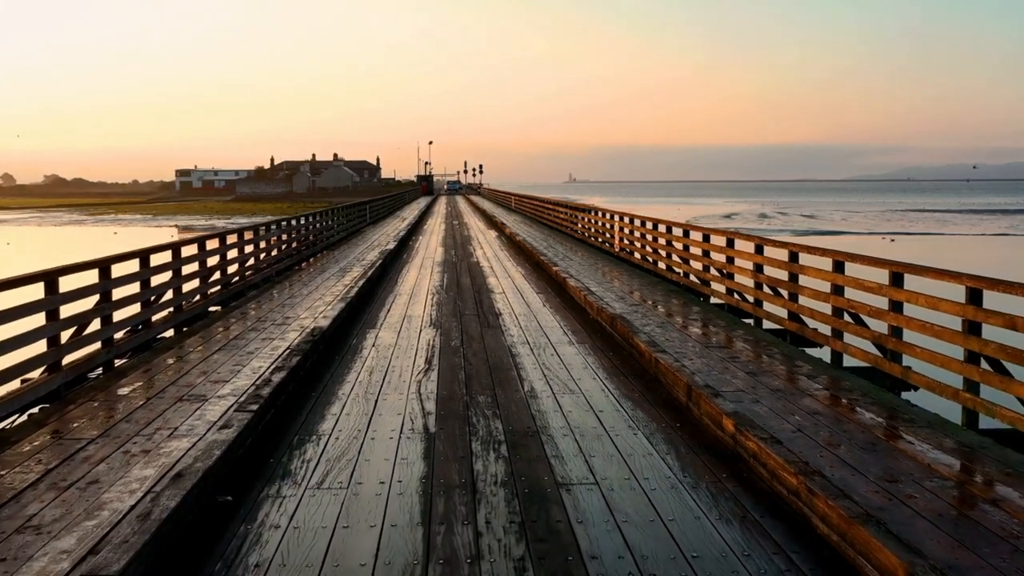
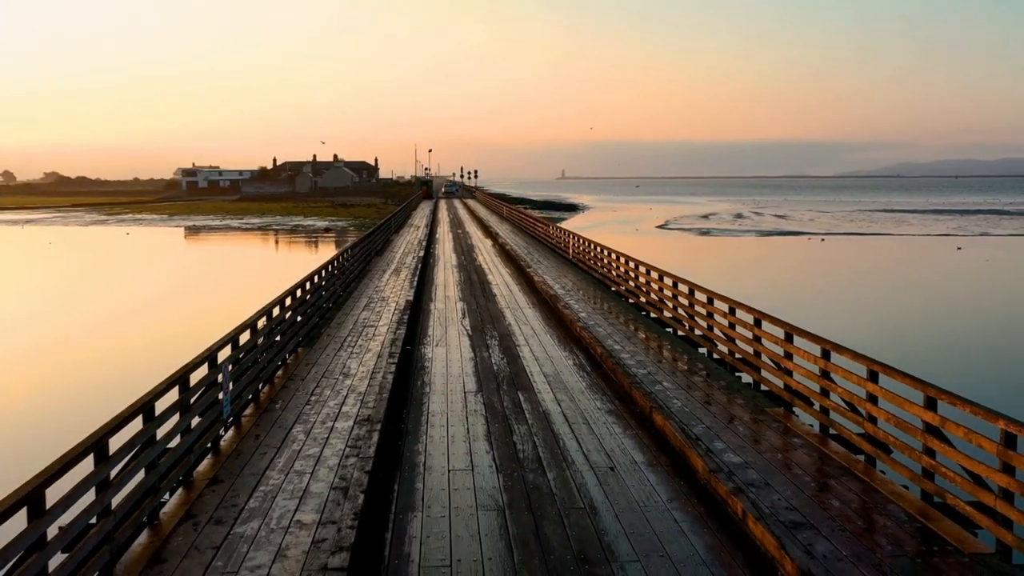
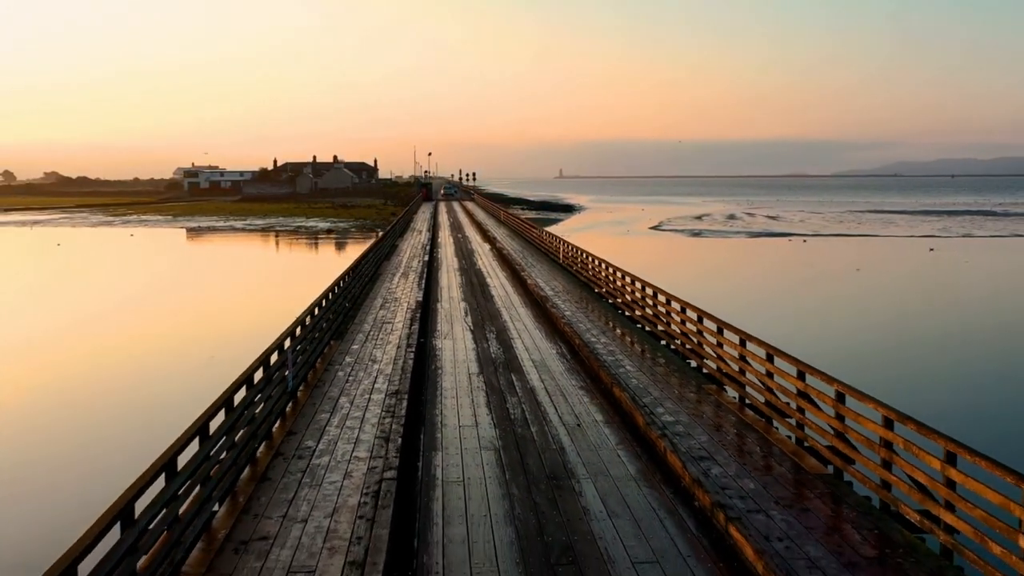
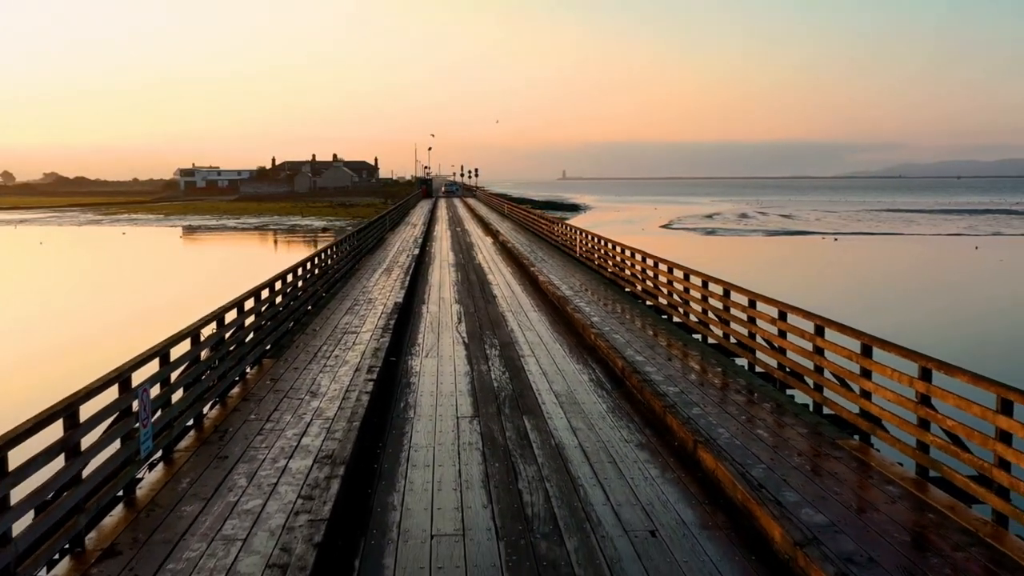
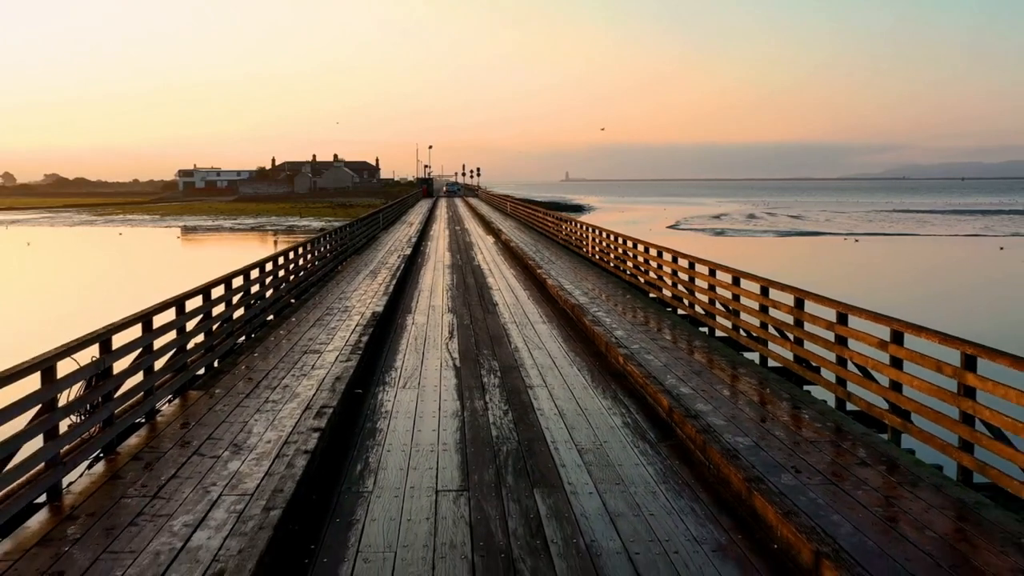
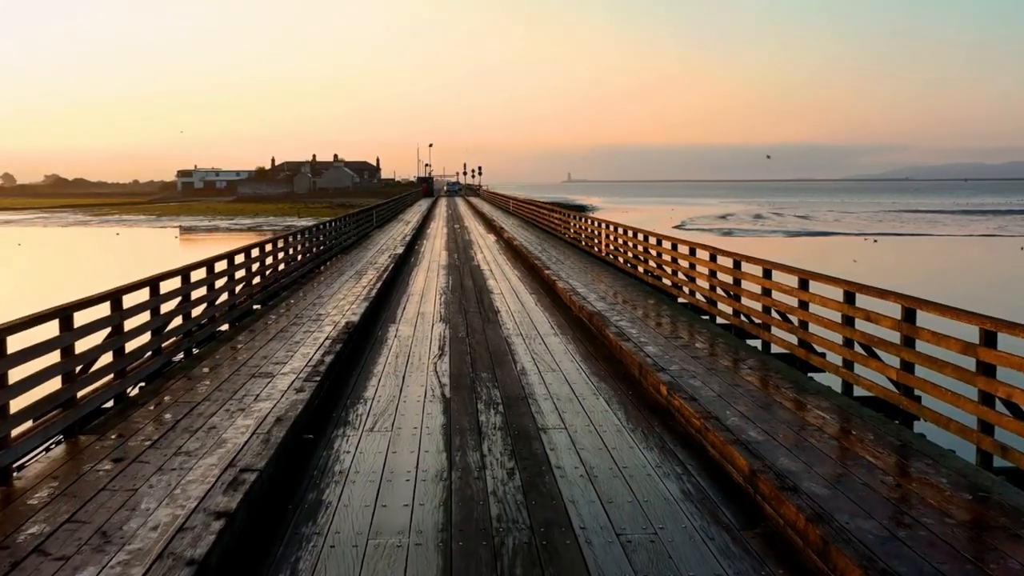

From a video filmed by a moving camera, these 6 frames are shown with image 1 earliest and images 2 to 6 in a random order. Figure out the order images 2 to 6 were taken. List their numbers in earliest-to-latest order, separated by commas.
6, 5, 4, 2, 3
